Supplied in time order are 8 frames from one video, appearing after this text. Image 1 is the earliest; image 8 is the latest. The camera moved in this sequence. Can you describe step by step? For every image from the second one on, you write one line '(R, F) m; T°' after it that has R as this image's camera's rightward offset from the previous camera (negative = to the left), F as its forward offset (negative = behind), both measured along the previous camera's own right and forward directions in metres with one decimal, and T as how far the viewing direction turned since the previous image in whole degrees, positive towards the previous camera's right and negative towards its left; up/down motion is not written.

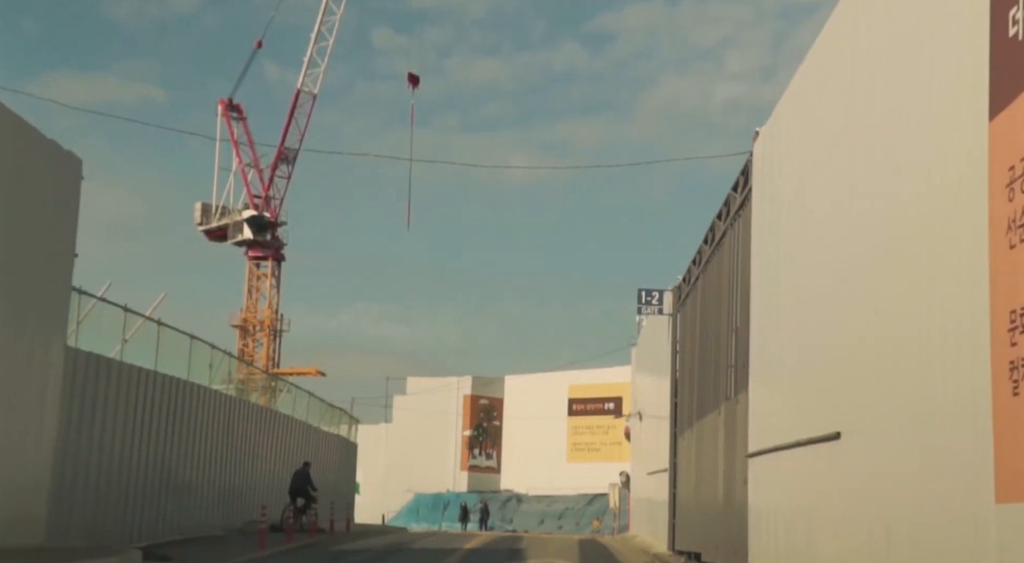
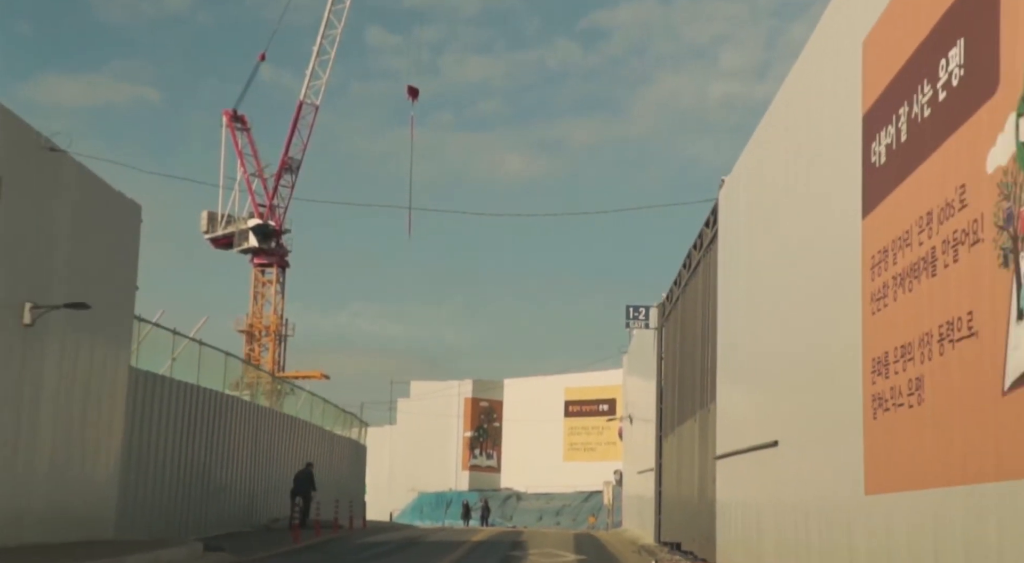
(-0.1, -3.2) m; 0°
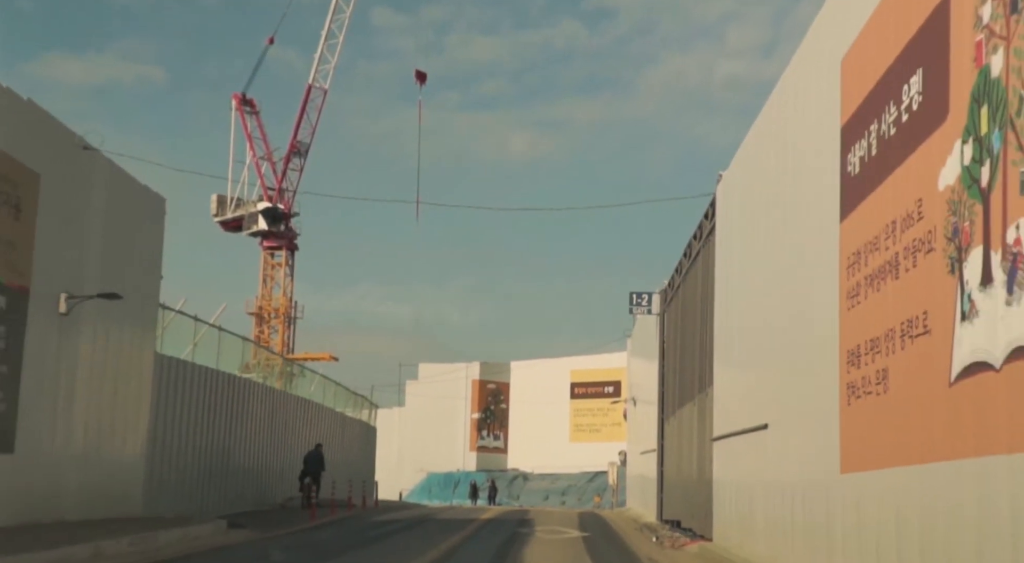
(0.0, -1.1) m; 0°
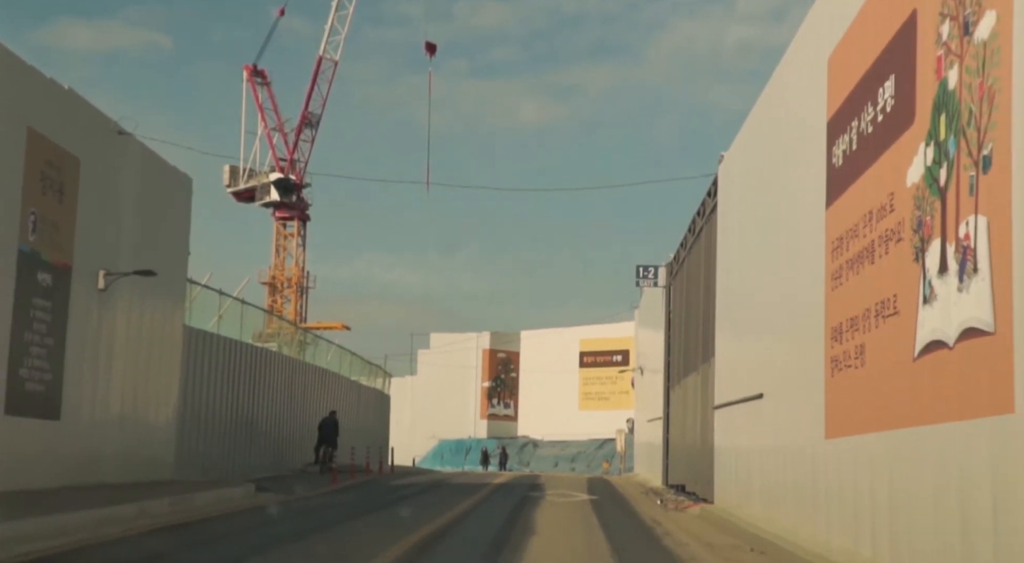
(0.0, -1.2) m; 0°
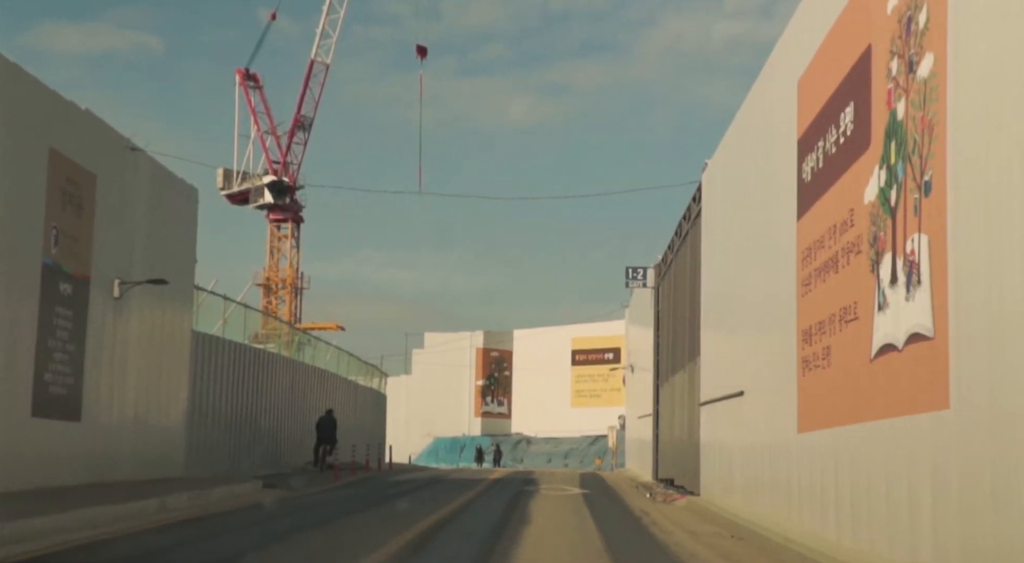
(-0.1, -1.1) m; 0°
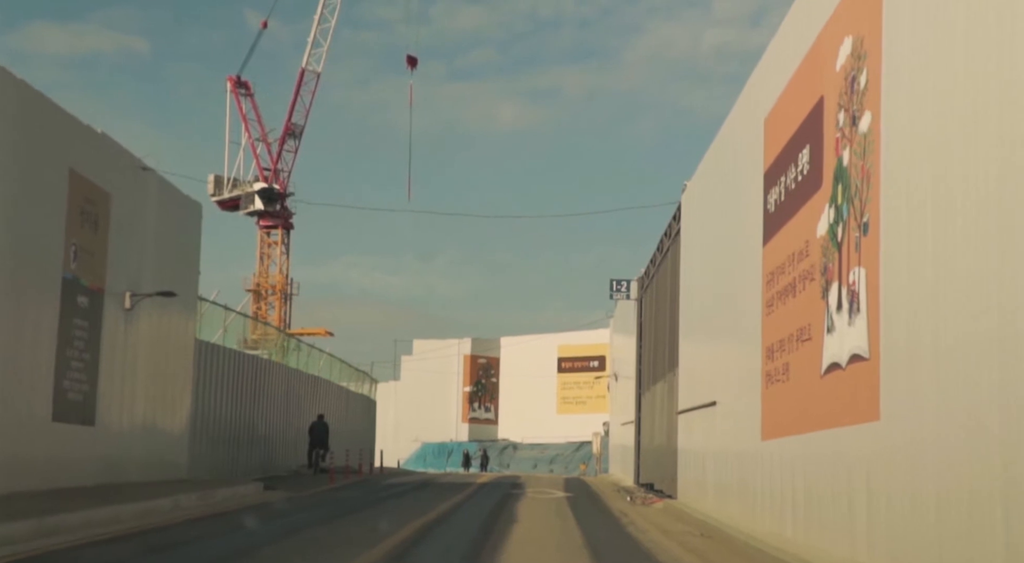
(0.0, -1.4) m; +1°
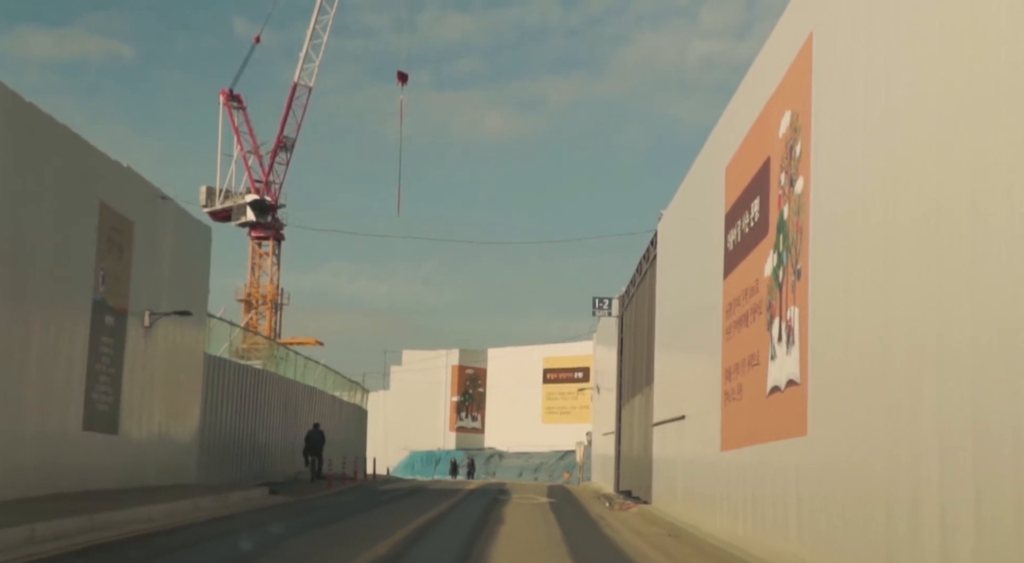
(-0.1, -2.1) m; +1°
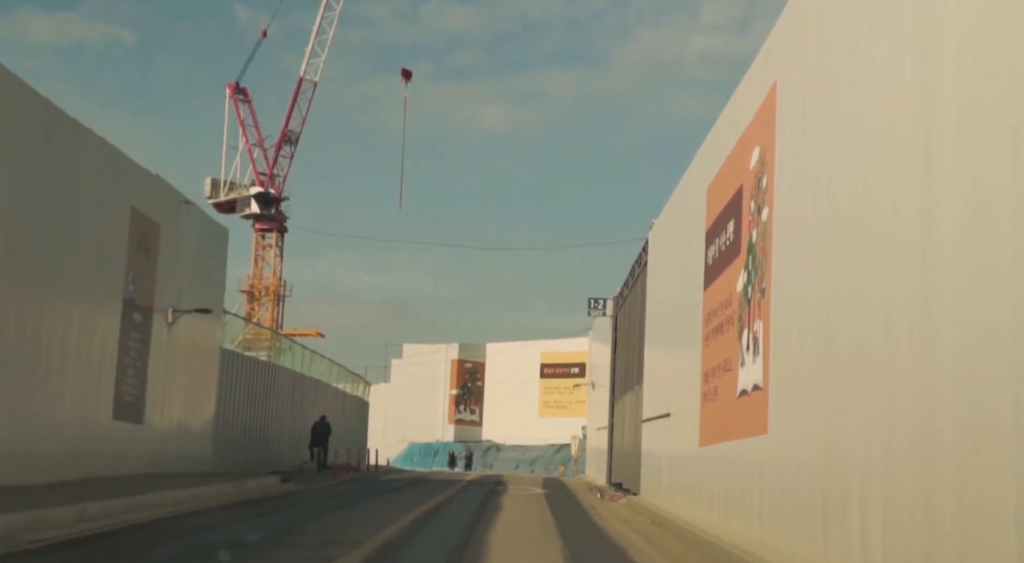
(0.0, -1.8) m; 0°
